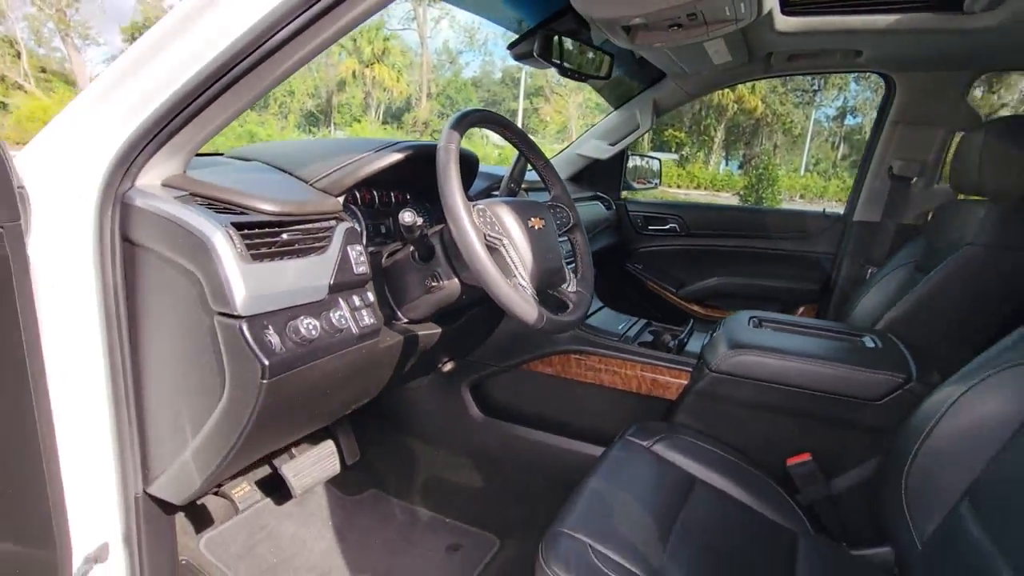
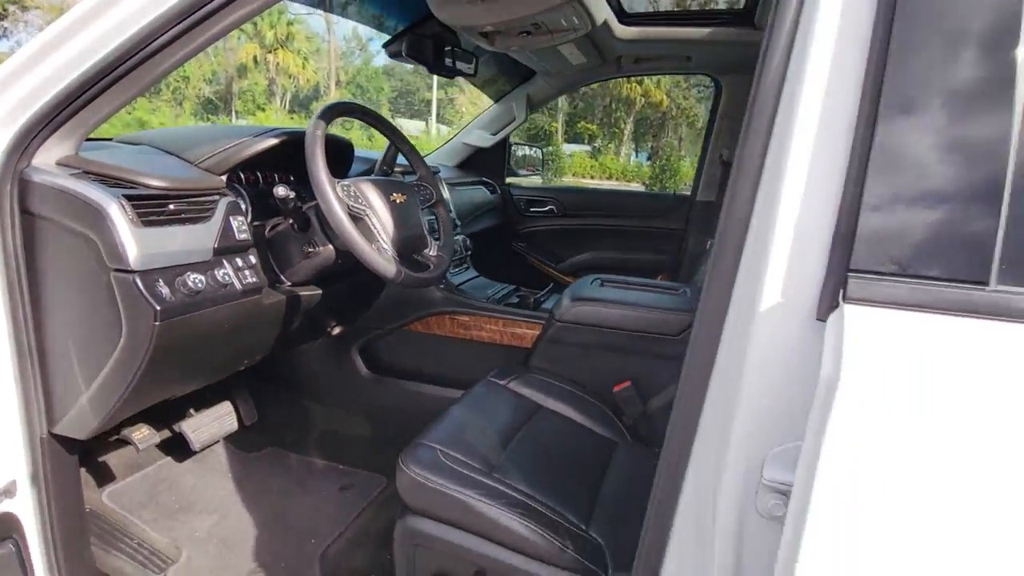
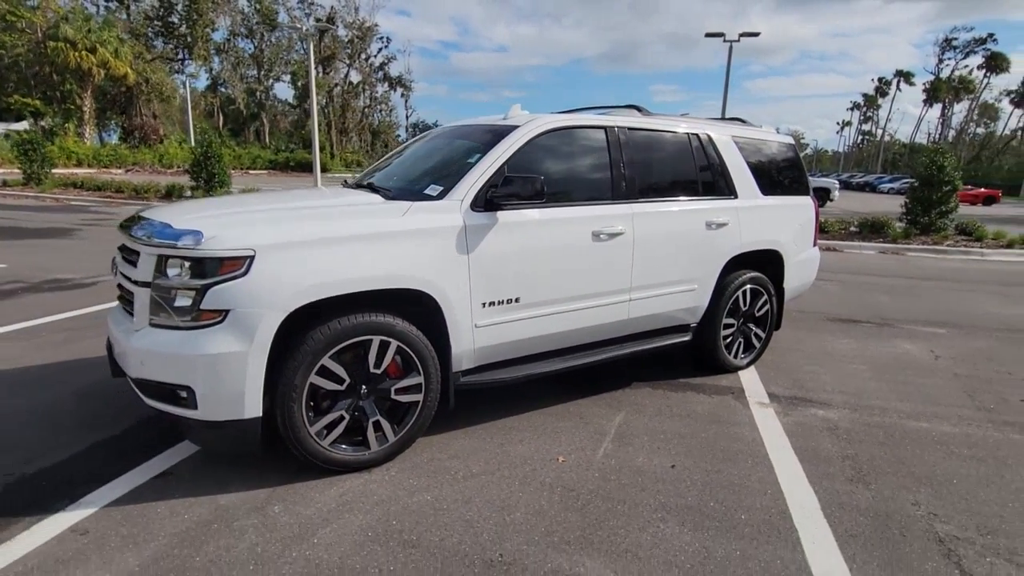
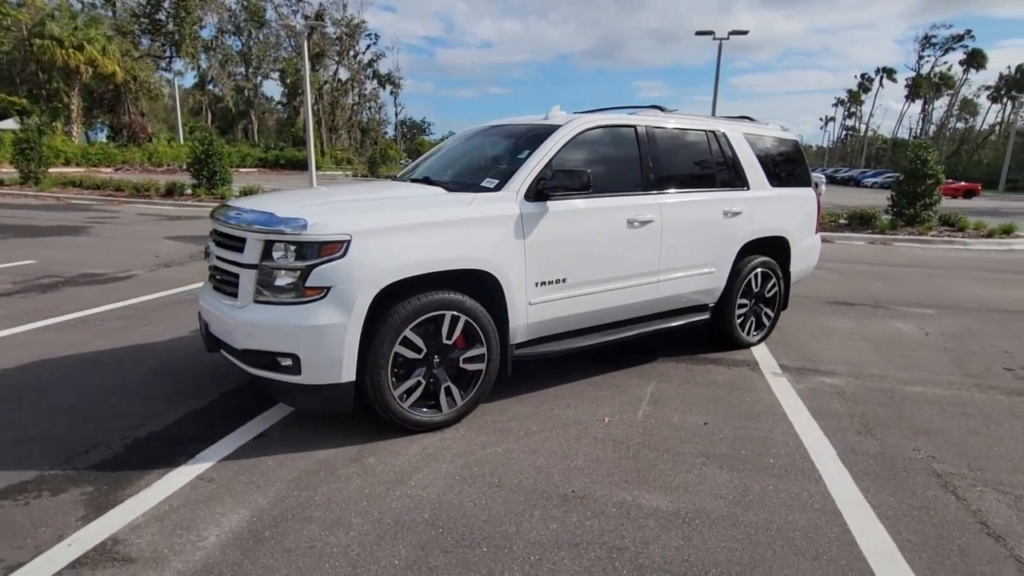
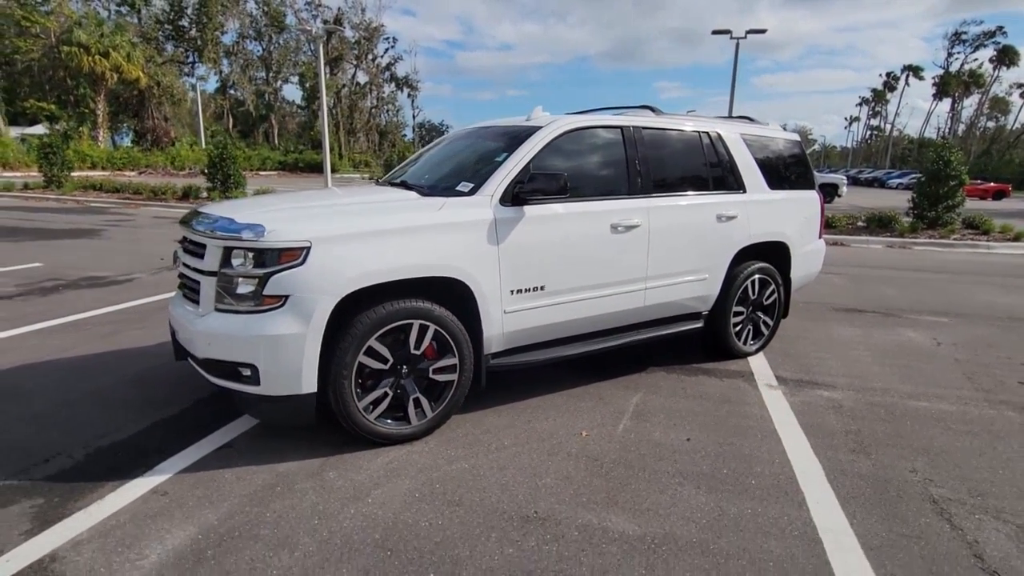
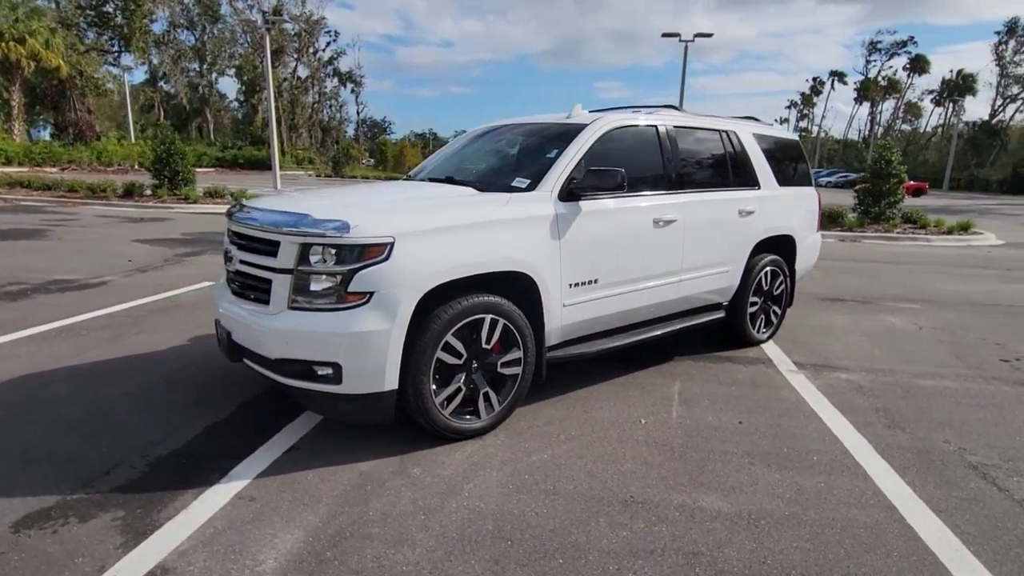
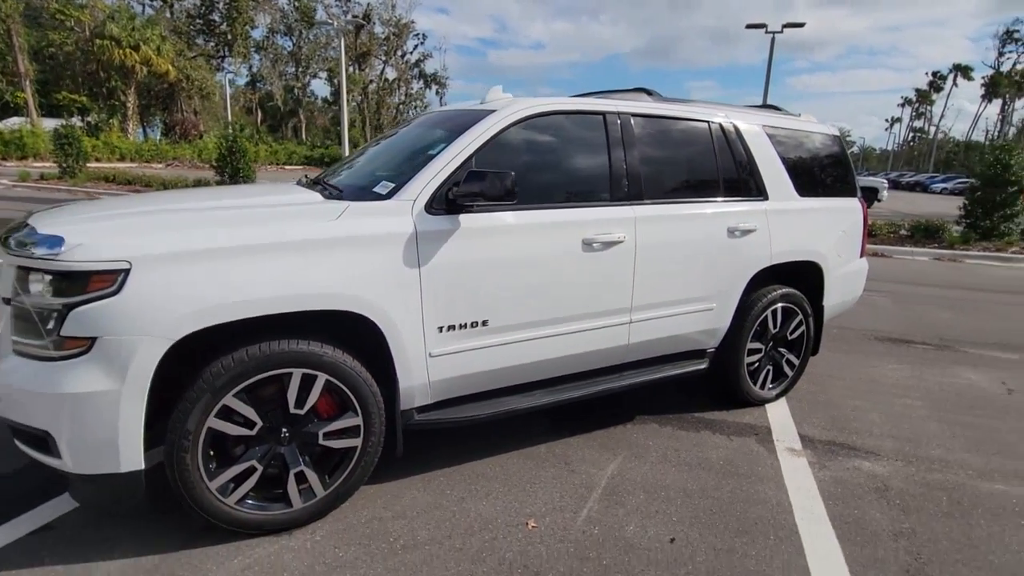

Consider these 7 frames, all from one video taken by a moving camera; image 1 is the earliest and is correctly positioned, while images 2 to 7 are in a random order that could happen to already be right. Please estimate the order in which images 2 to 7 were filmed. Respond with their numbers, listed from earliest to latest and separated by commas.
2, 7, 3, 5, 4, 6
